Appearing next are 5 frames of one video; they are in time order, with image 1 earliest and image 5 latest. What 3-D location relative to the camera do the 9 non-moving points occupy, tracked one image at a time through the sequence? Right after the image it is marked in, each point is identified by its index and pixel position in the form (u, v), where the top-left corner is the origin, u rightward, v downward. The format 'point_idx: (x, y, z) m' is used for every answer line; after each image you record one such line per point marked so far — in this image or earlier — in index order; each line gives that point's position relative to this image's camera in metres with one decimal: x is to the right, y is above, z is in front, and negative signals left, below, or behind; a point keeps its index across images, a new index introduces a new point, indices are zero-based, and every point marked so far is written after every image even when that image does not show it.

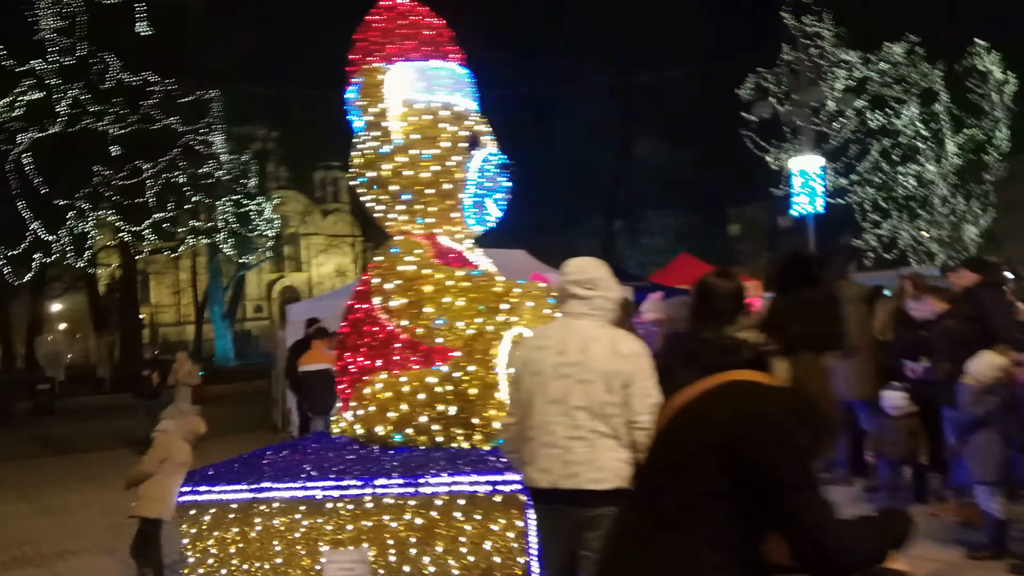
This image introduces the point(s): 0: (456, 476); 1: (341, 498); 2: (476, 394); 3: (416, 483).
0: (-0.3, -1.2, +5.6) m
1: (-1.1, -1.4, +5.6) m
2: (-0.3, -0.8, +6.5) m
3: (-0.6, -1.3, +5.5) m
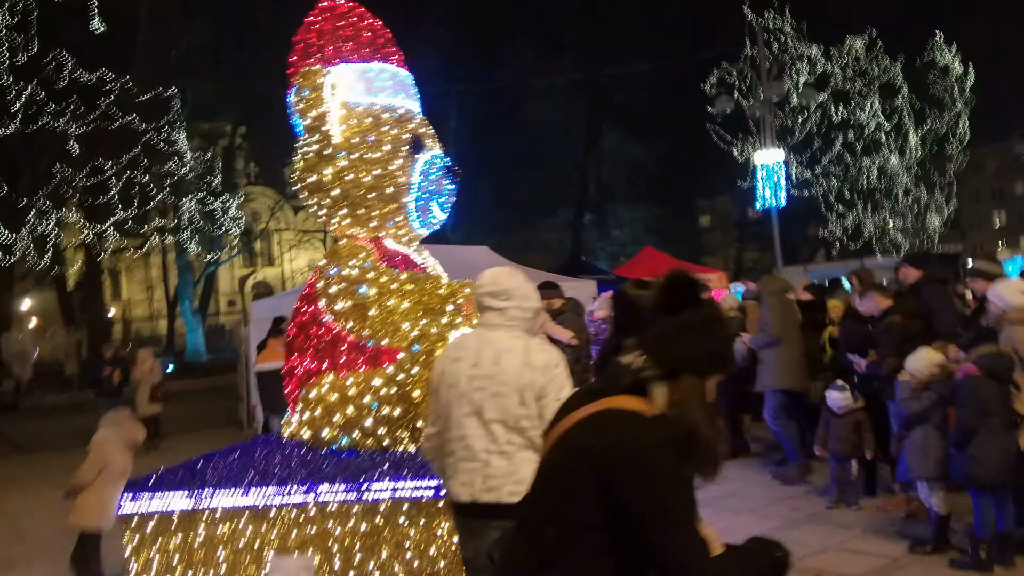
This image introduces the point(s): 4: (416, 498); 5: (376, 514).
0: (-0.7, -1.3, +5.6) m
1: (-1.5, -1.4, +5.6) m
2: (-0.7, -0.8, +6.5) m
3: (-1.0, -1.3, +5.5) m
4: (-0.6, -1.4, +5.6) m
5: (-0.9, -1.5, +5.6) m
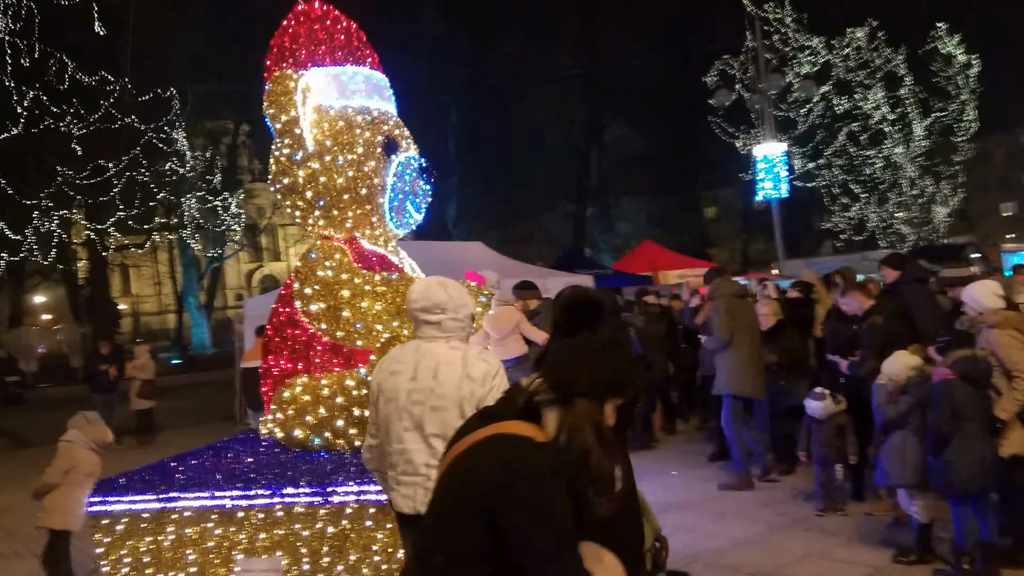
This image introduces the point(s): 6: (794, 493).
0: (-1.0, -1.3, +5.7) m
1: (-1.7, -1.4, +5.7) m
2: (-0.9, -0.8, +6.6) m
3: (-1.2, -1.3, +5.6) m
4: (-0.9, -1.4, +5.6) m
5: (-1.2, -1.5, +5.7) m
6: (+2.6, -1.9, +8.0) m
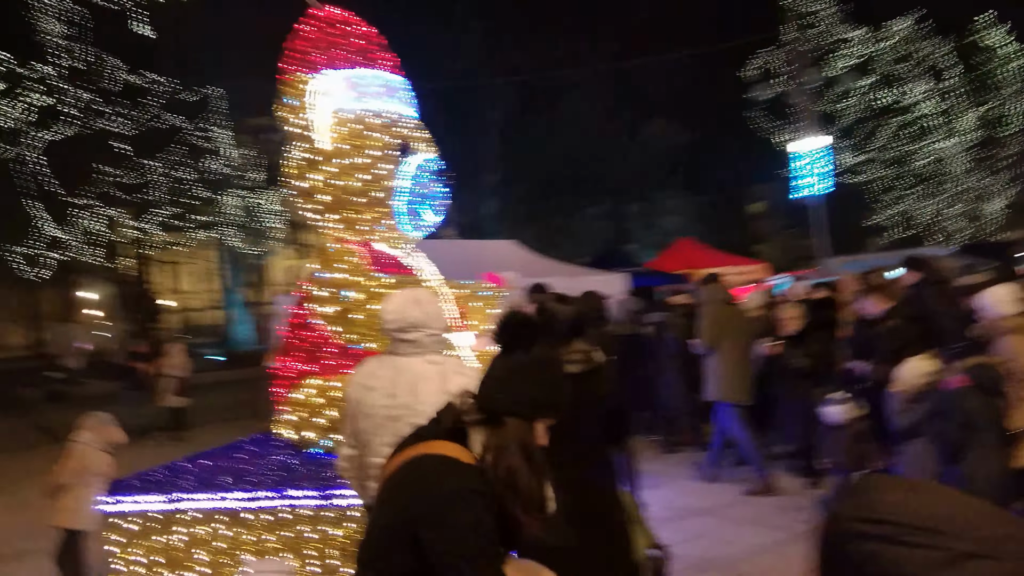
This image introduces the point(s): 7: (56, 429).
0: (-1.0, -1.3, +5.7) m
1: (-1.7, -1.5, +5.7) m
2: (-0.9, -0.9, +6.6) m
3: (-1.2, -1.4, +5.6) m
4: (-0.9, -1.4, +5.7) m
5: (-1.1, -1.6, +5.7) m
6: (+2.8, -1.9, +7.8) m
7: (-7.8, -2.5, +14.8) m
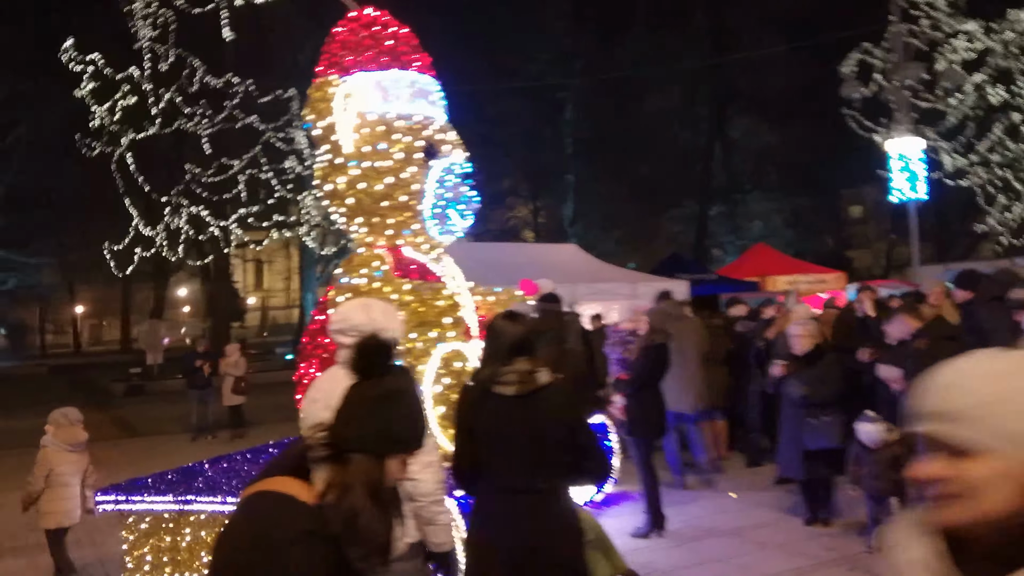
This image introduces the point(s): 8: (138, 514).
0: (-1.0, -1.4, +5.6) m
1: (-1.7, -1.5, +5.7) m
2: (-0.7, -0.9, +6.4) m
3: (-1.2, -1.4, +5.5) m
4: (-0.9, -1.5, +5.5) m
5: (-1.1, -1.6, +5.6) m
6: (+3.0, -2.0, +7.2) m
7: (-6.7, -2.4, +15.4) m
8: (-2.6, -1.6, +6.0) m
